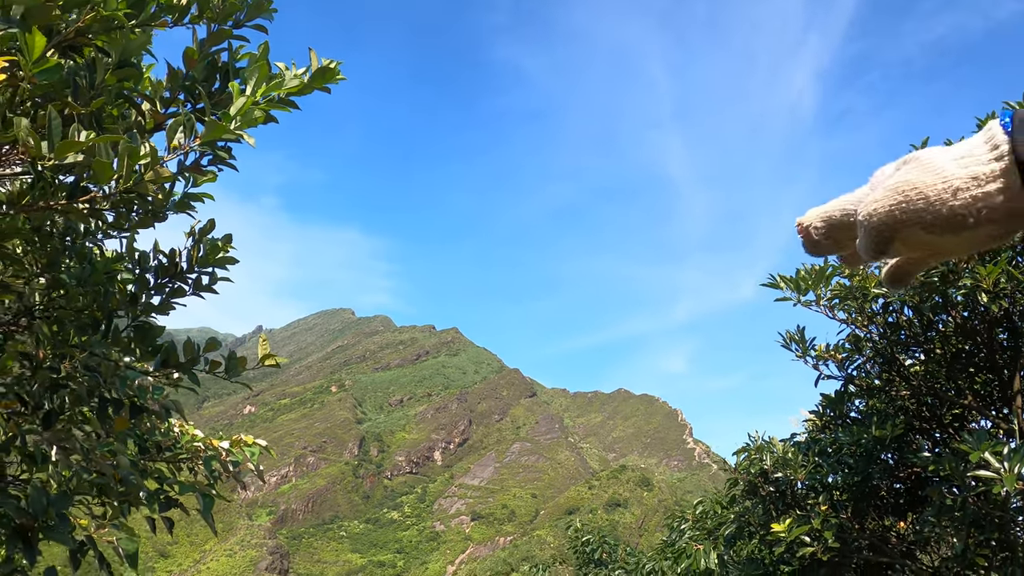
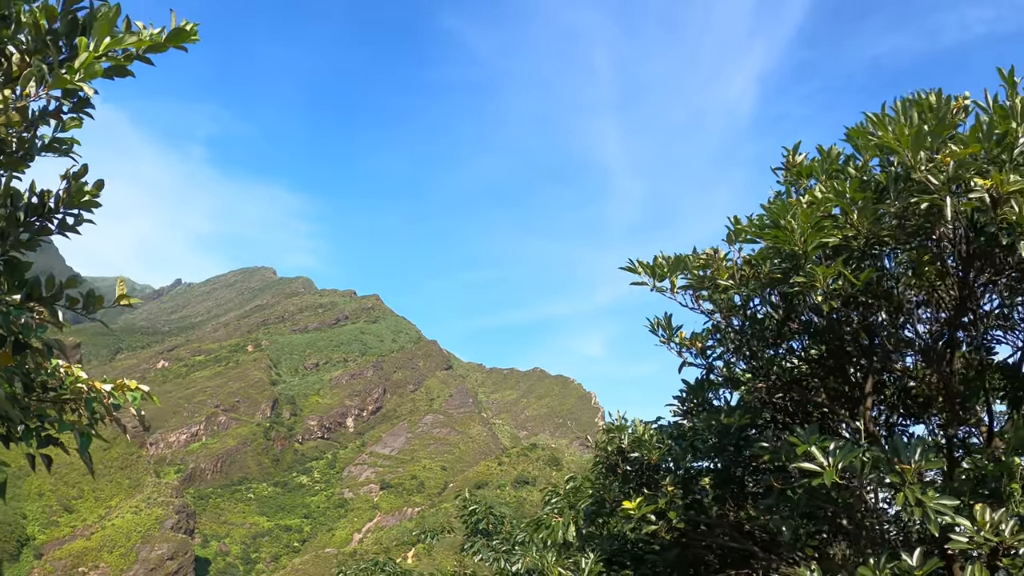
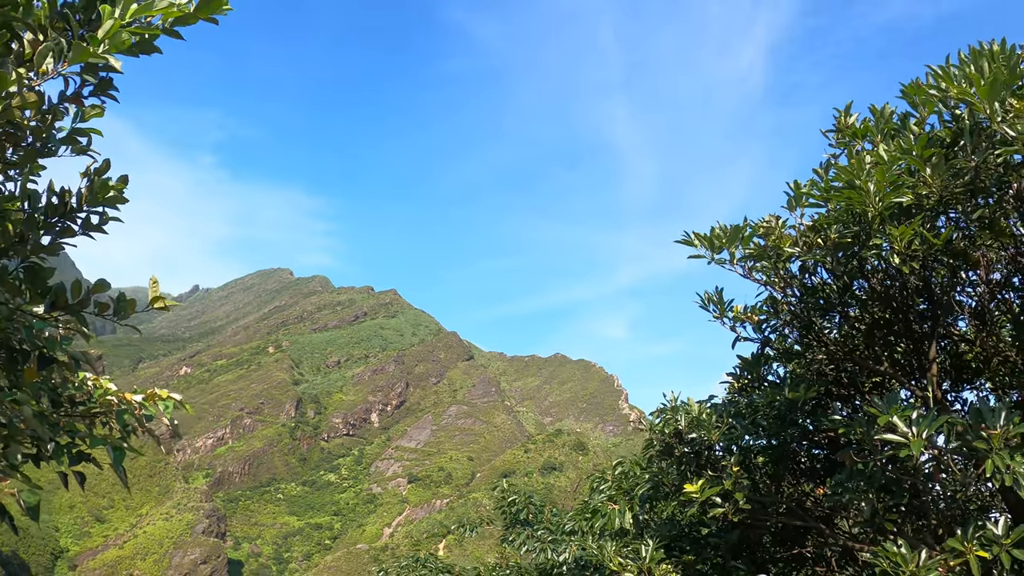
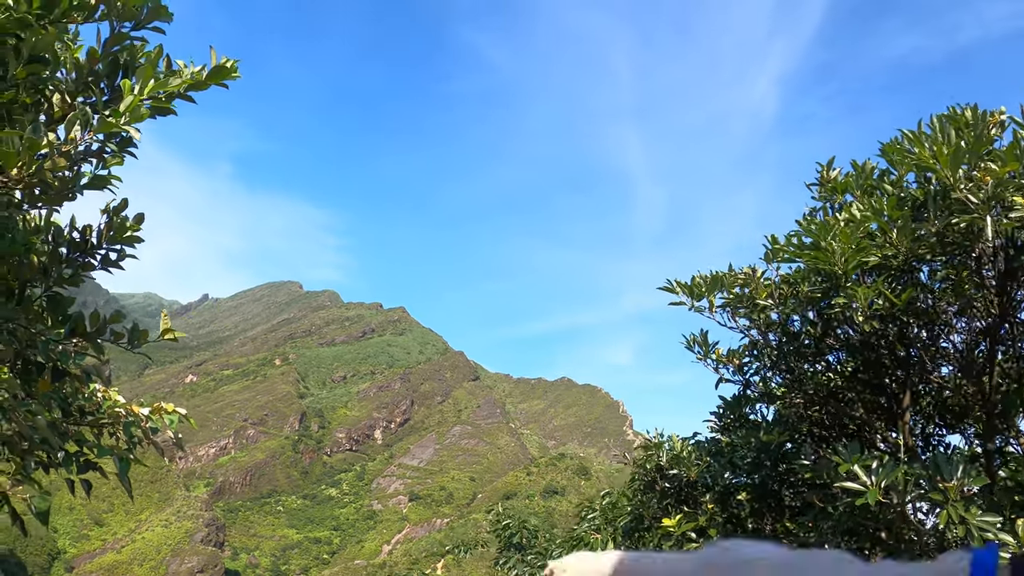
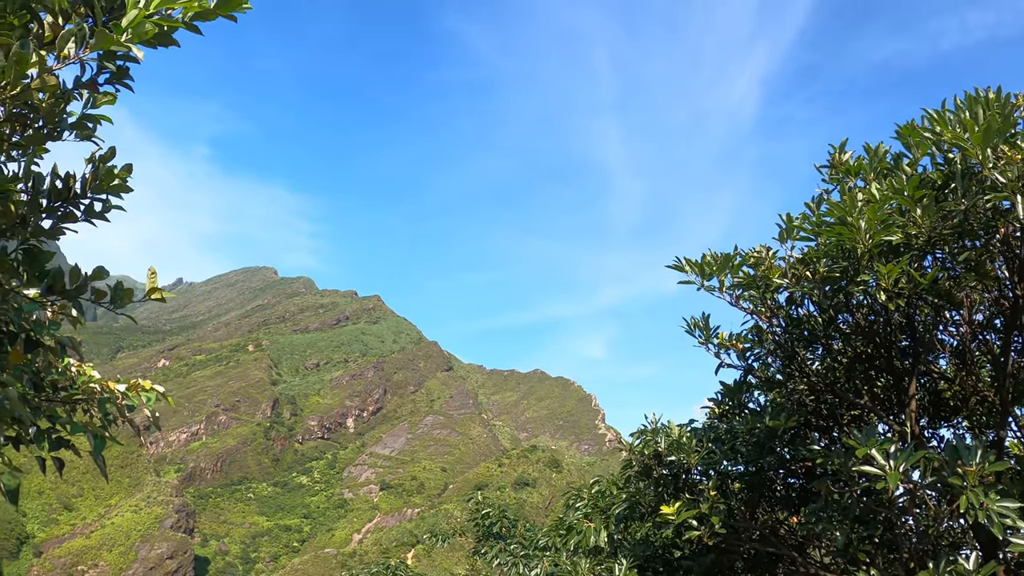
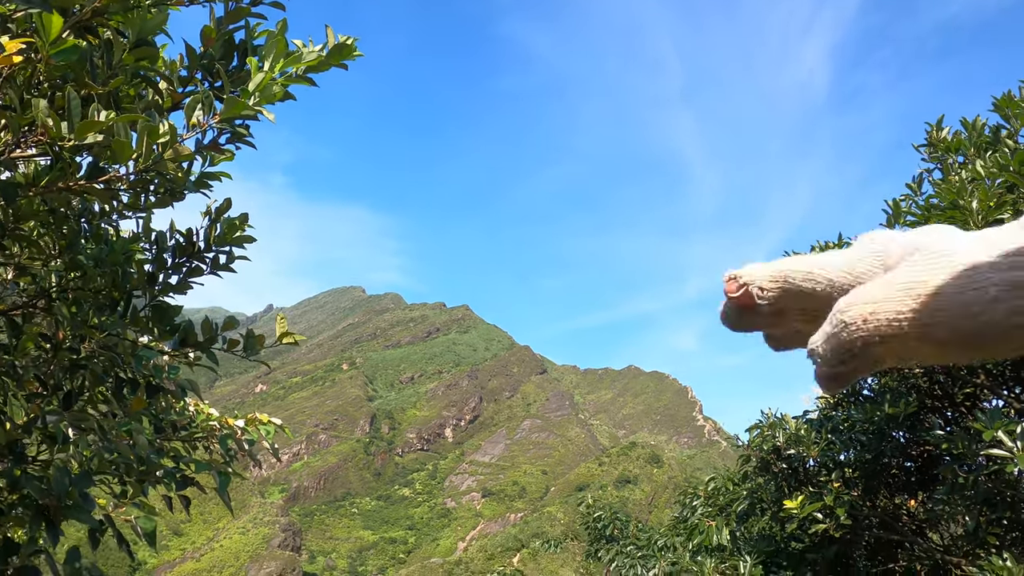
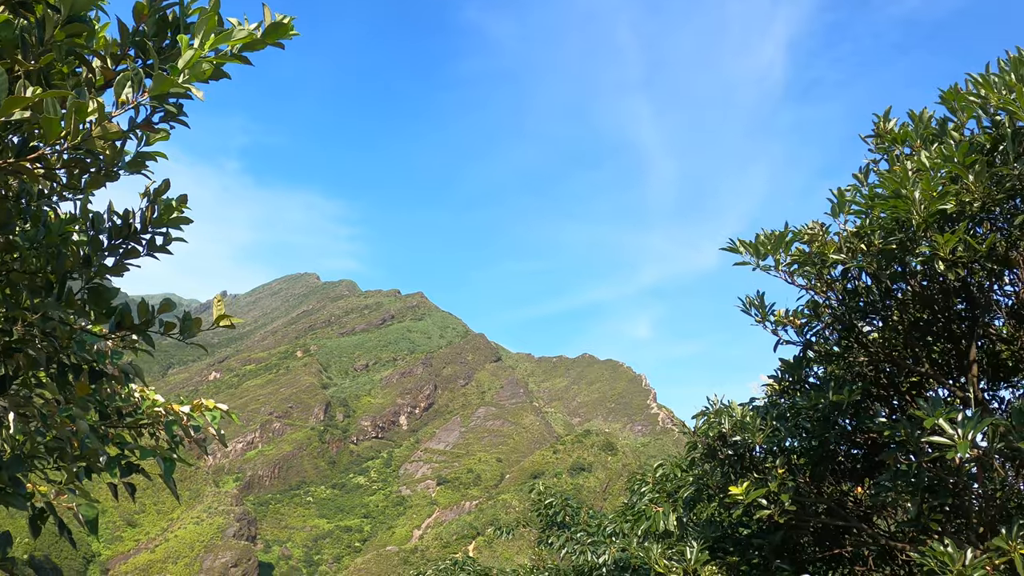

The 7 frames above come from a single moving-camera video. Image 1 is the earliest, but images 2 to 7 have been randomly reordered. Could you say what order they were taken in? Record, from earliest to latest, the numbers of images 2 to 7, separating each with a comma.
6, 7, 3, 5, 2, 4
